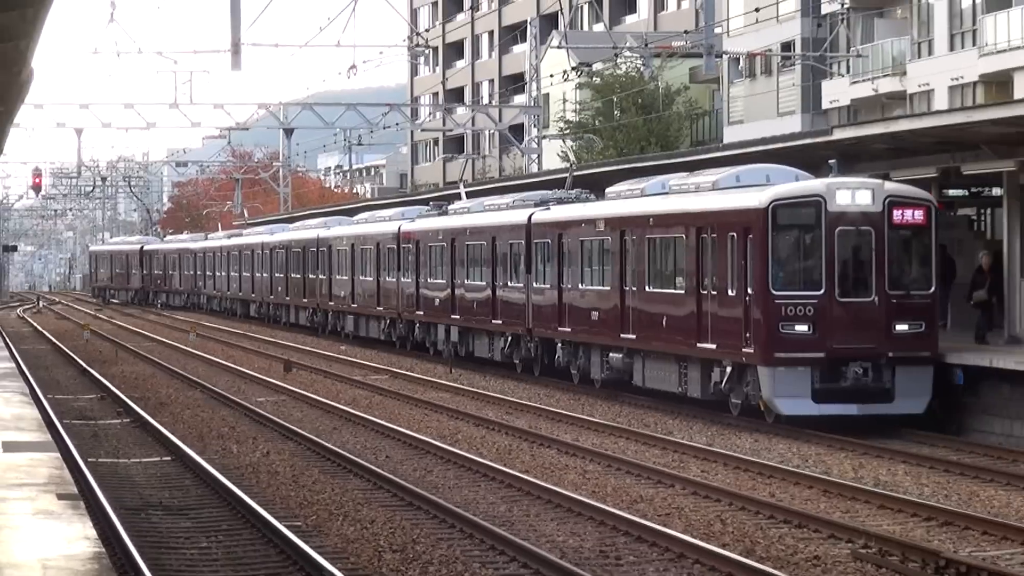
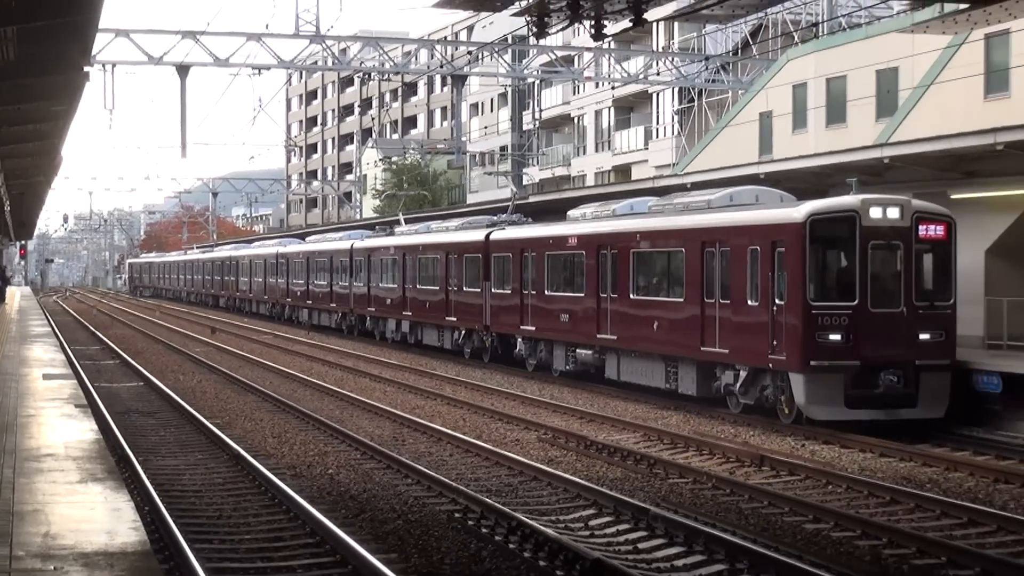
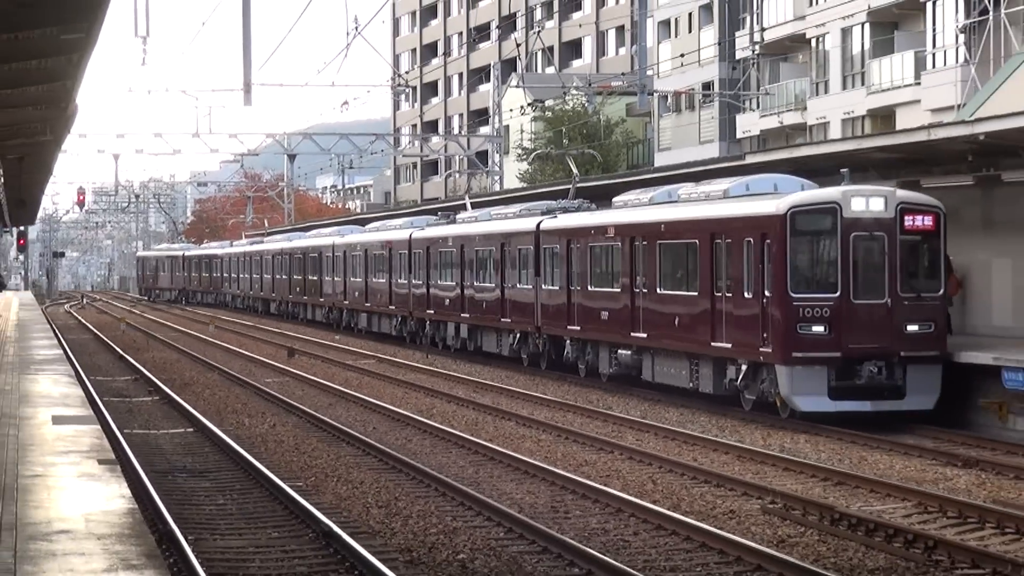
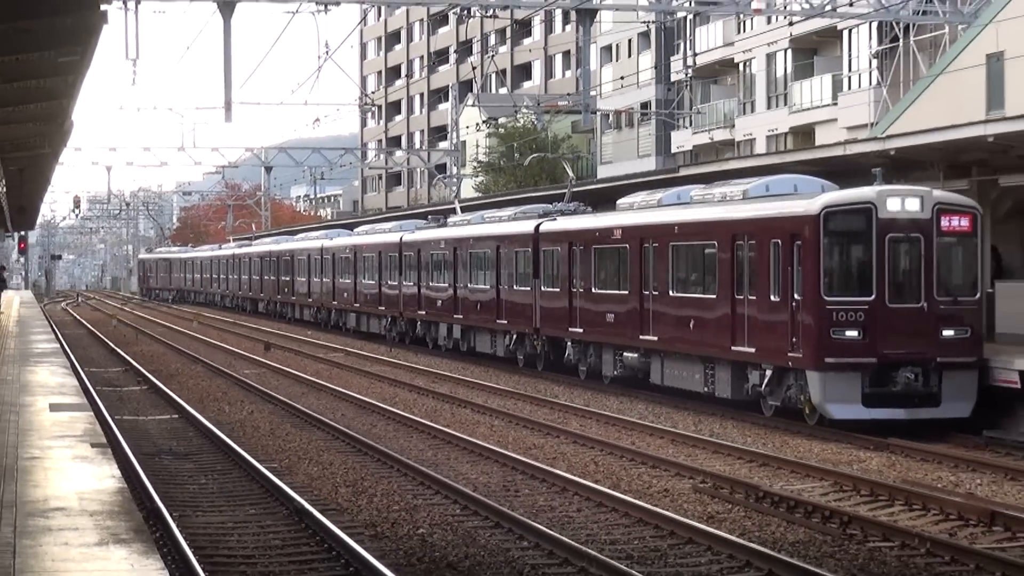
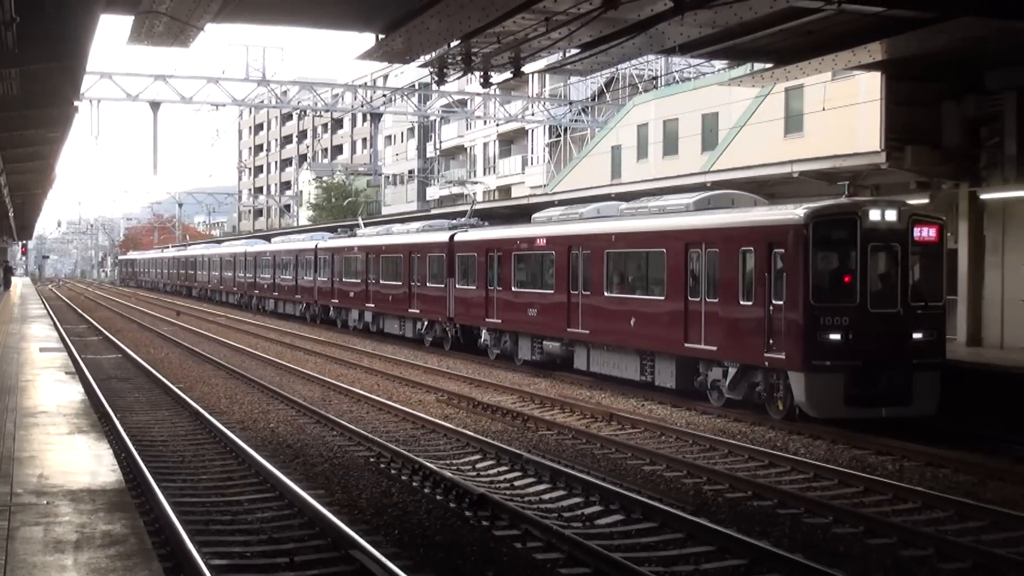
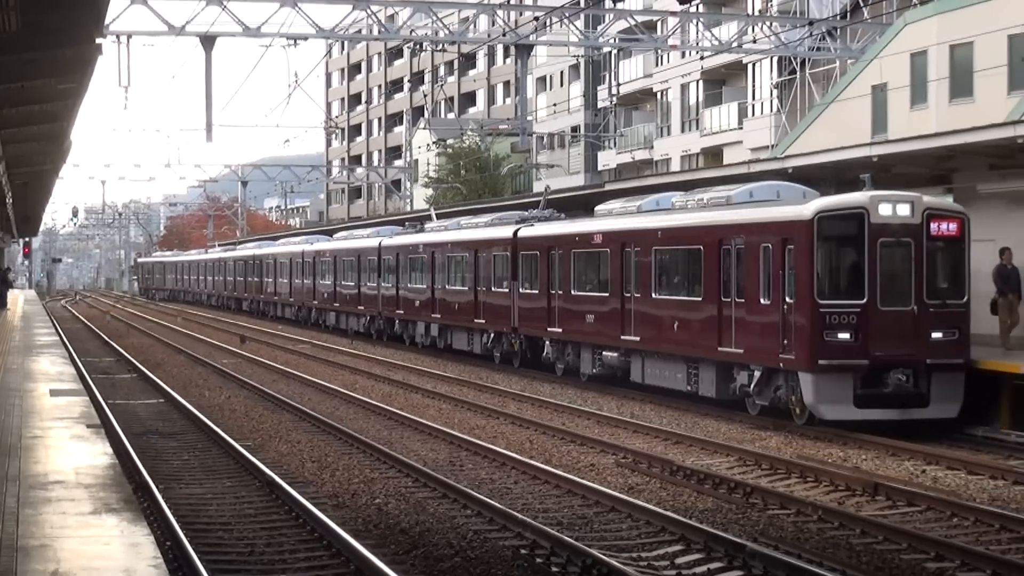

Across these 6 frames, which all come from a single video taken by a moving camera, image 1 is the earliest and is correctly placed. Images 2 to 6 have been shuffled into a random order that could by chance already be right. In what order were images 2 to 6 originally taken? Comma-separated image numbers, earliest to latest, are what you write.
3, 4, 6, 2, 5
